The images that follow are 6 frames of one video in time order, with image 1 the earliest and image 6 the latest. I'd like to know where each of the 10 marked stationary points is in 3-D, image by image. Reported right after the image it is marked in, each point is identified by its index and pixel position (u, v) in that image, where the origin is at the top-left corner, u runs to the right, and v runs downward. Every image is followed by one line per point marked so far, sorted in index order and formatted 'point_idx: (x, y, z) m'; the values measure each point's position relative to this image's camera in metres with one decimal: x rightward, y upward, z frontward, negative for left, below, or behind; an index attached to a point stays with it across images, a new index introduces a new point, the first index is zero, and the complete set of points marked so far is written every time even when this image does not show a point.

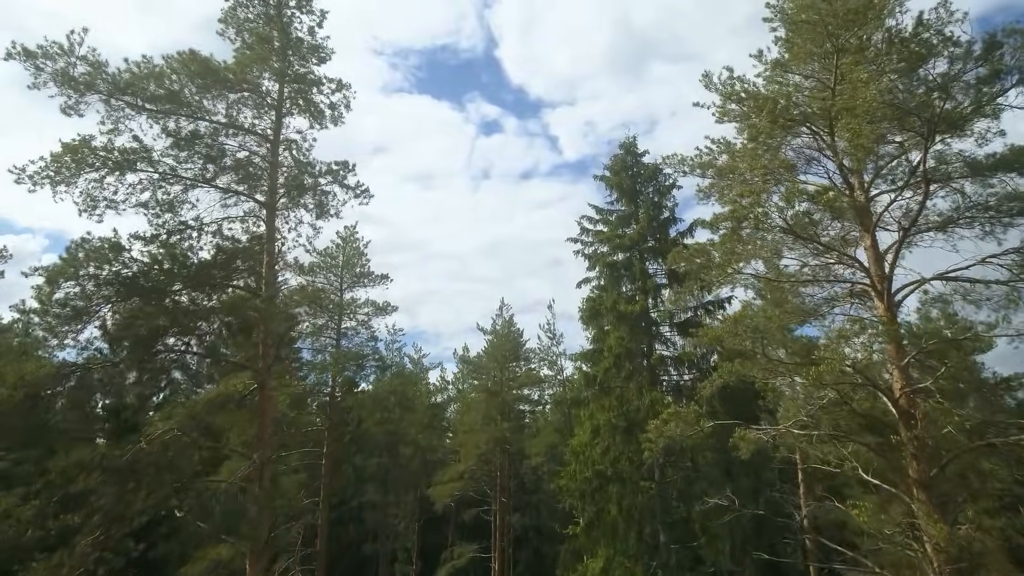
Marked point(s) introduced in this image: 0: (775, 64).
0: (+4.0, +3.4, +10.8) m
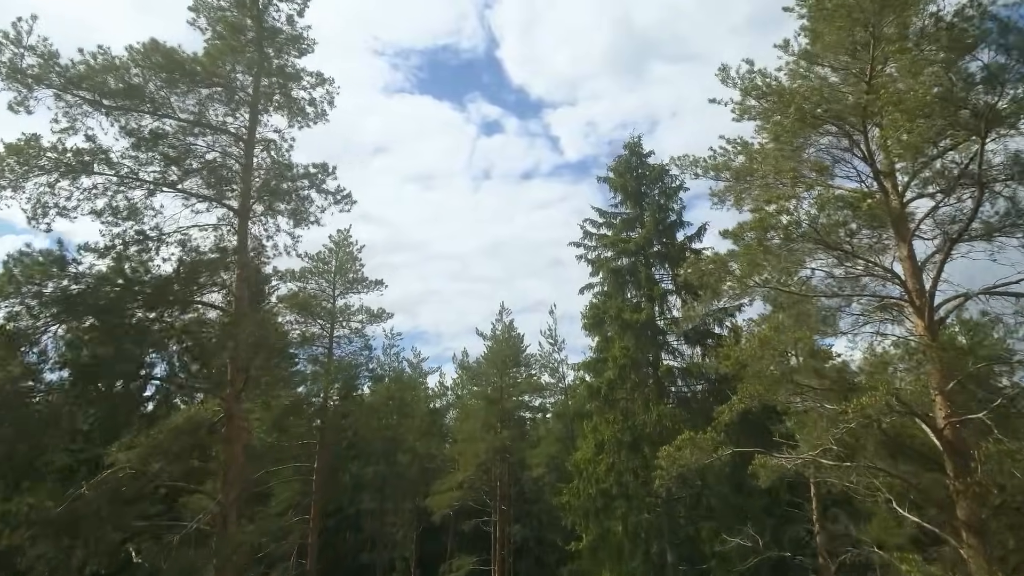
0: (+4.0, +3.2, +9.8) m
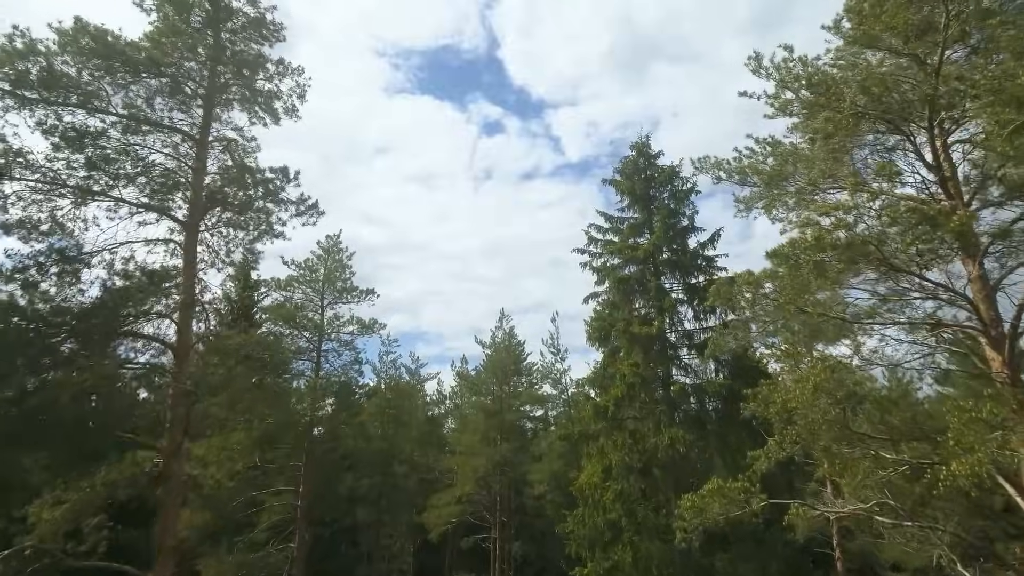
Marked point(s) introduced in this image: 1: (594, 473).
0: (+4.0, +2.9, +8.3) m
1: (+2.2, -5.0, +19.0) m
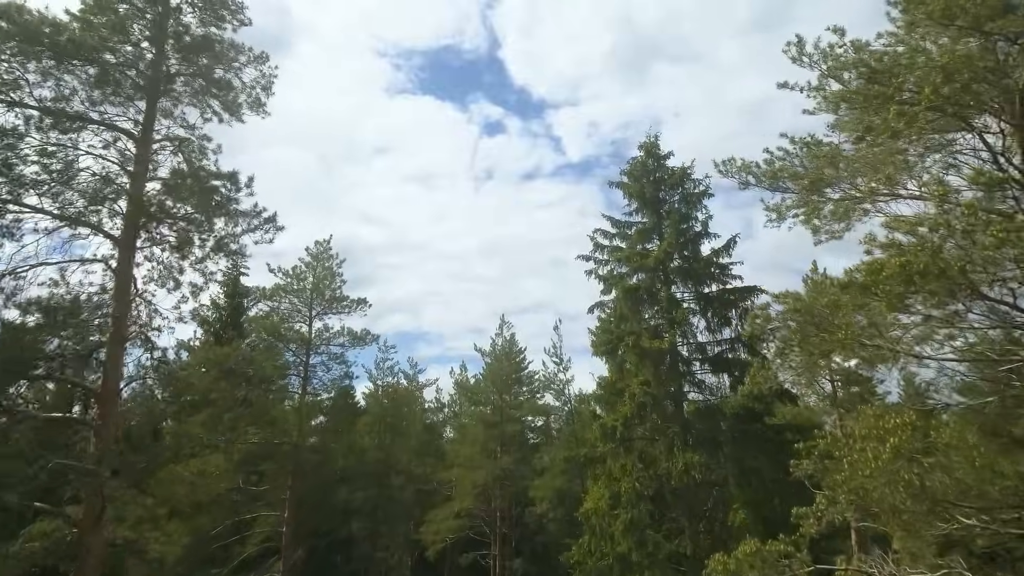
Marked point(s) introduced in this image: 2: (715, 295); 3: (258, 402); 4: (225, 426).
0: (+4.0, +2.6, +6.9) m
1: (+2.2, -5.3, +17.6) m
2: (+5.7, -0.2, +19.6) m
3: (-7.0, -3.1, +19.3) m
4: (-7.8, -3.7, +18.9) m
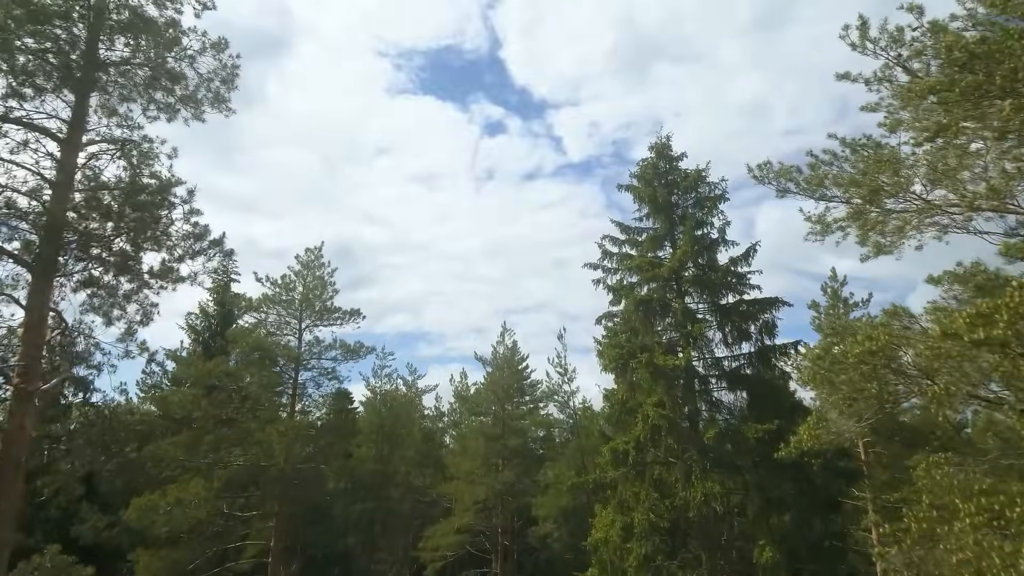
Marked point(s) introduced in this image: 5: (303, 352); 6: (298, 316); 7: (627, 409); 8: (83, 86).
0: (+4.1, +2.3, +5.6) m
1: (+2.3, -5.6, +16.3) m
2: (+5.7, -0.5, +18.2) m
3: (-6.9, -3.4, +18.0) m
4: (-7.7, -4.0, +17.6) m
5: (-5.8, -1.7, +19.5) m
6: (-6.1, -0.8, +19.9) m
7: (+2.9, -3.0, +17.7) m
8: (-3.8, +1.8, +6.3) m
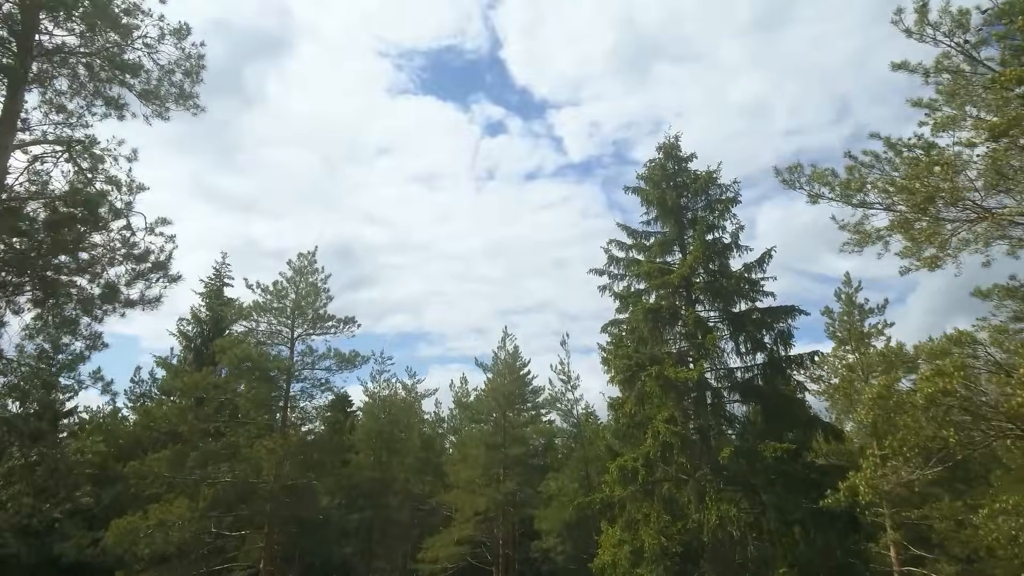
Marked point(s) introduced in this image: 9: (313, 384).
0: (+4.1, +2.2, +4.7) m
1: (+2.4, -5.8, +15.4) m
2: (+5.8, -0.7, +17.3) m
3: (-6.8, -3.6, +17.1) m
4: (-7.6, -4.2, +16.7) m
5: (-5.8, -1.9, +18.7) m
6: (-6.0, -1.0, +19.0) m
7: (+3.0, -3.2, +16.8) m
8: (-3.8, +1.6, +5.4) m
9: (-5.4, -2.6, +19.2) m
